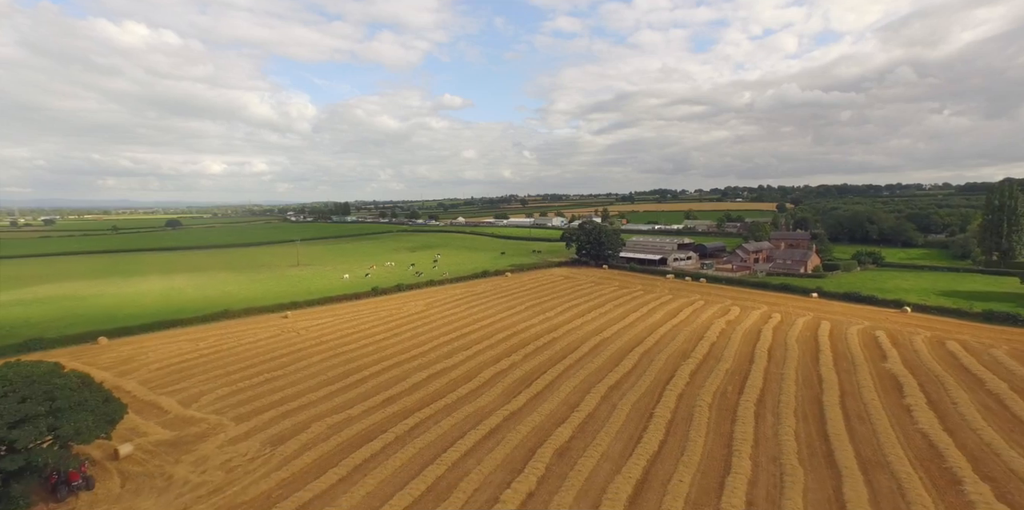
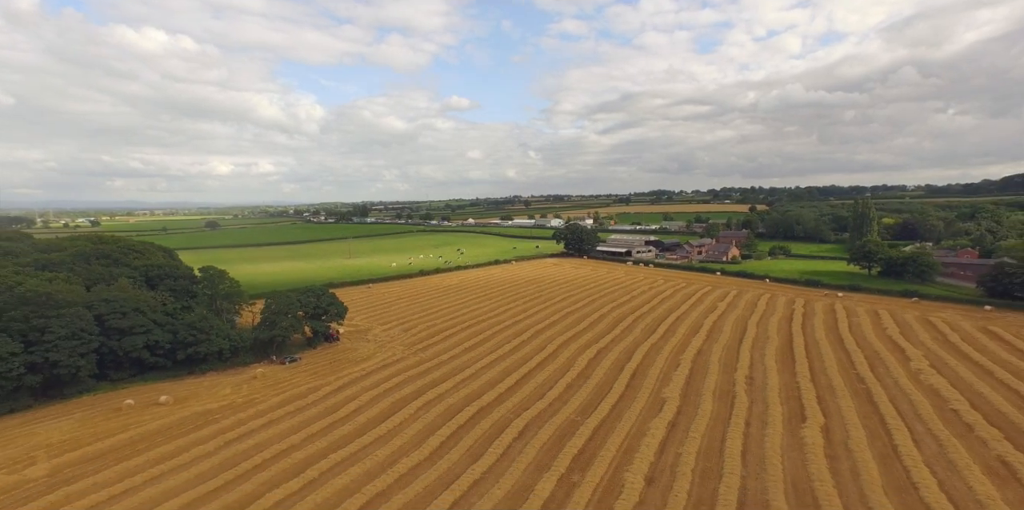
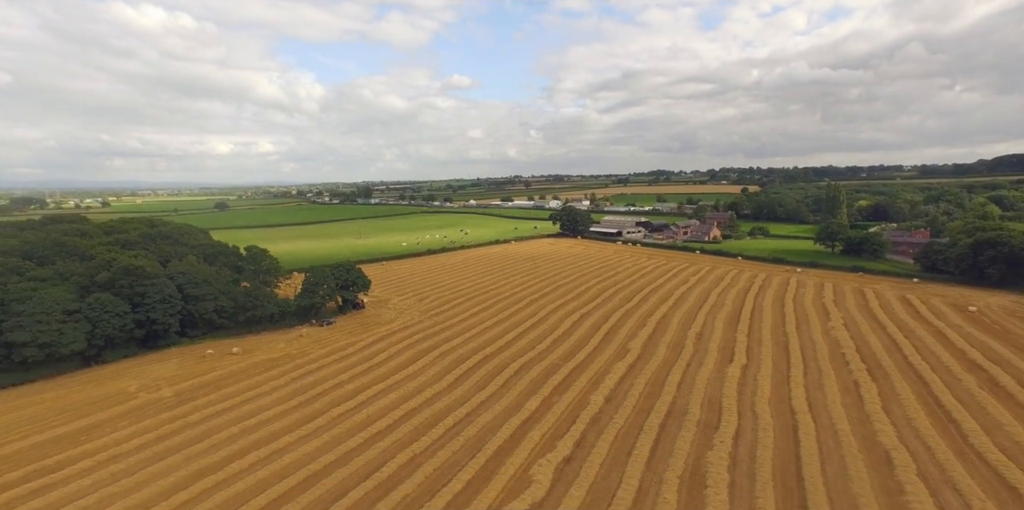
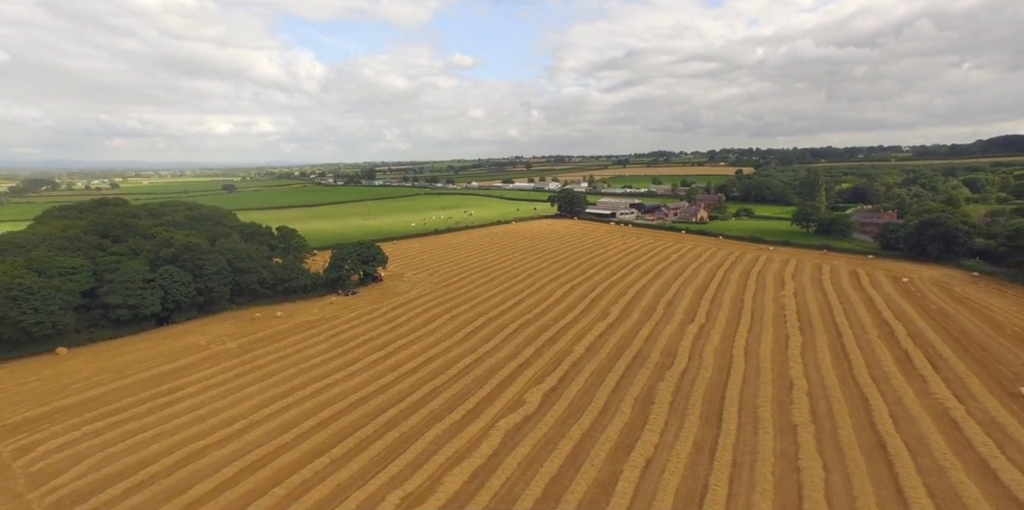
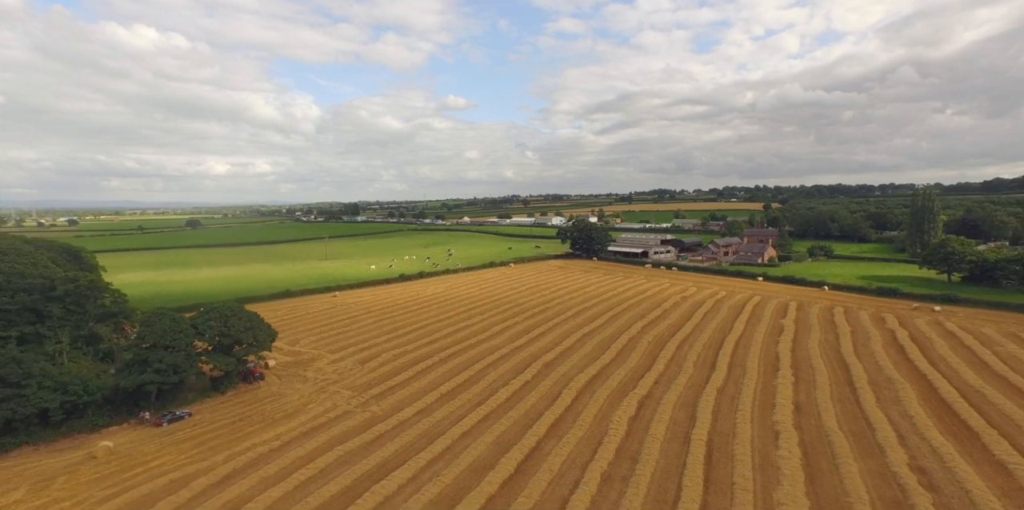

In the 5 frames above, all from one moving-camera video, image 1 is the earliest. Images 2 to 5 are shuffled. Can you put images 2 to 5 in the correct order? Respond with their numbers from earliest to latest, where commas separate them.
5, 2, 3, 4
